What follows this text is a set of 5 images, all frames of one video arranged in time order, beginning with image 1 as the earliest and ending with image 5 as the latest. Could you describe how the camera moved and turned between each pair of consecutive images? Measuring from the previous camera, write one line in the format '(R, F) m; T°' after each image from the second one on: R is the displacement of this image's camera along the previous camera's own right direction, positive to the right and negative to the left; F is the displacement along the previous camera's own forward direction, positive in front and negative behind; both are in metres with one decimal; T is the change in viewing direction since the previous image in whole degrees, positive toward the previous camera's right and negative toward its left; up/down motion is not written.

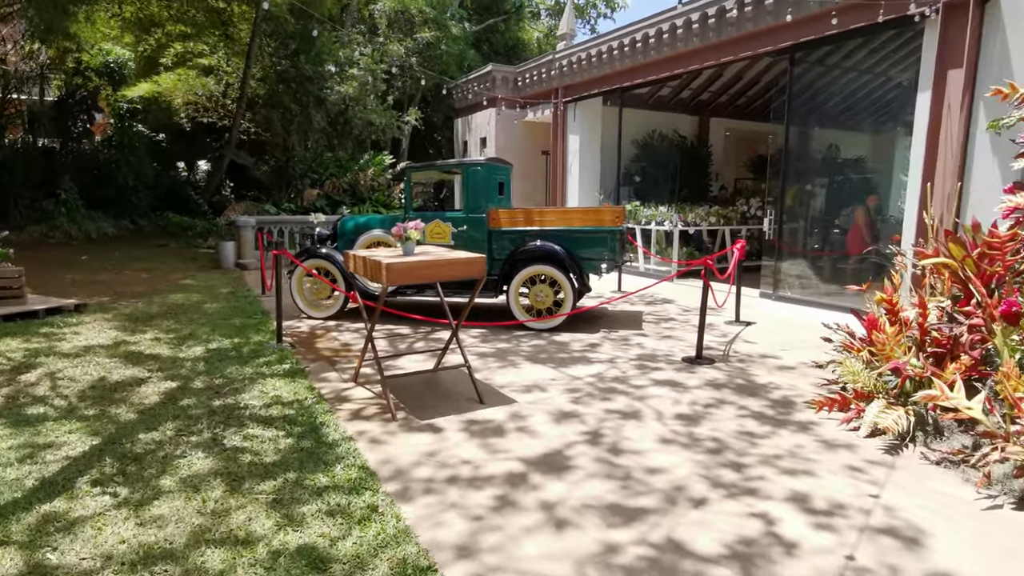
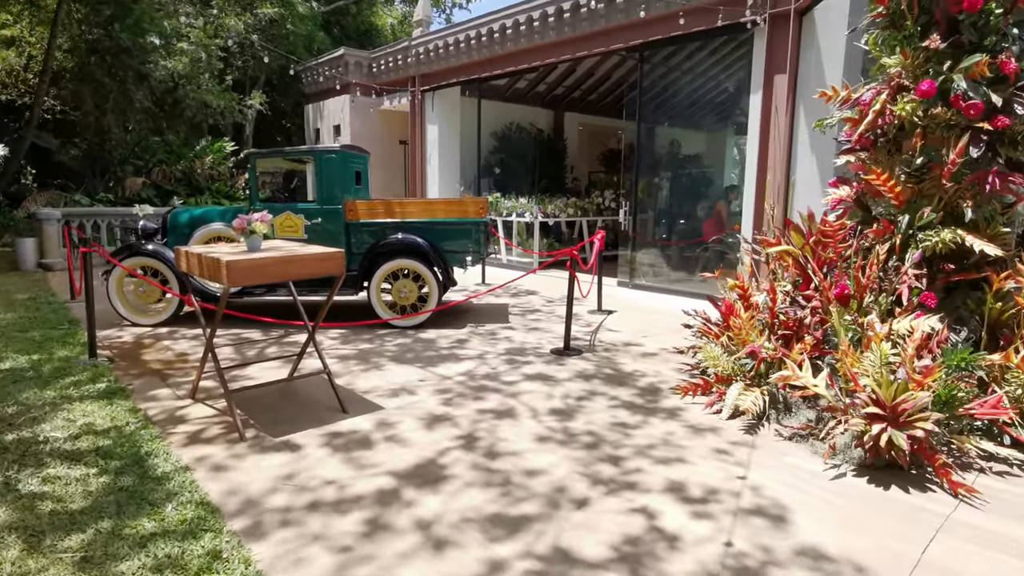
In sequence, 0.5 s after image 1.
(0.0, +0.2) m; +13°
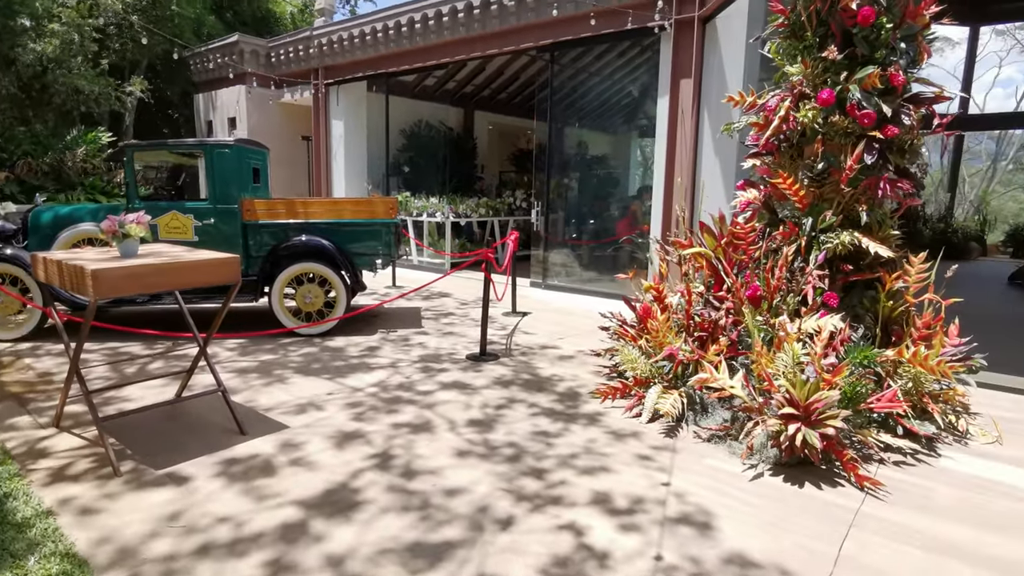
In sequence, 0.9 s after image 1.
(0.0, +0.2) m; +8°
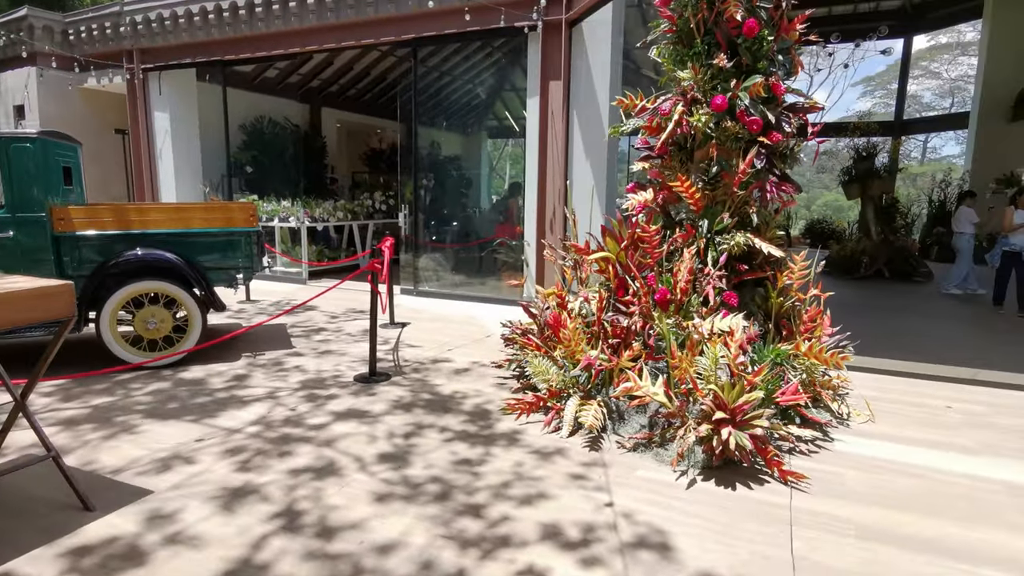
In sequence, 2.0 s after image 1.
(-0.4, +0.3) m; +15°
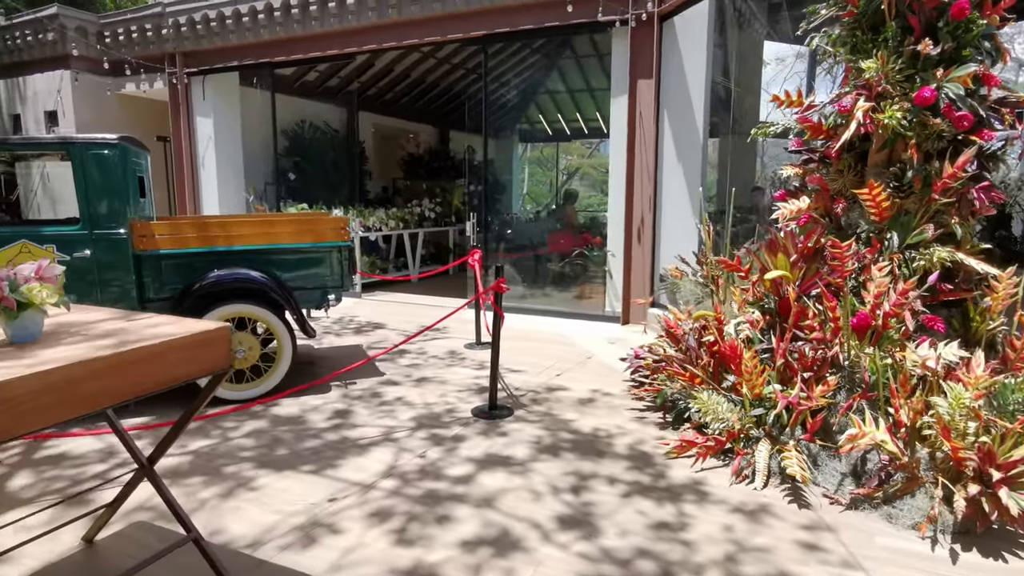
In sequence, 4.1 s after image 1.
(-0.9, +0.5) m; 0°
